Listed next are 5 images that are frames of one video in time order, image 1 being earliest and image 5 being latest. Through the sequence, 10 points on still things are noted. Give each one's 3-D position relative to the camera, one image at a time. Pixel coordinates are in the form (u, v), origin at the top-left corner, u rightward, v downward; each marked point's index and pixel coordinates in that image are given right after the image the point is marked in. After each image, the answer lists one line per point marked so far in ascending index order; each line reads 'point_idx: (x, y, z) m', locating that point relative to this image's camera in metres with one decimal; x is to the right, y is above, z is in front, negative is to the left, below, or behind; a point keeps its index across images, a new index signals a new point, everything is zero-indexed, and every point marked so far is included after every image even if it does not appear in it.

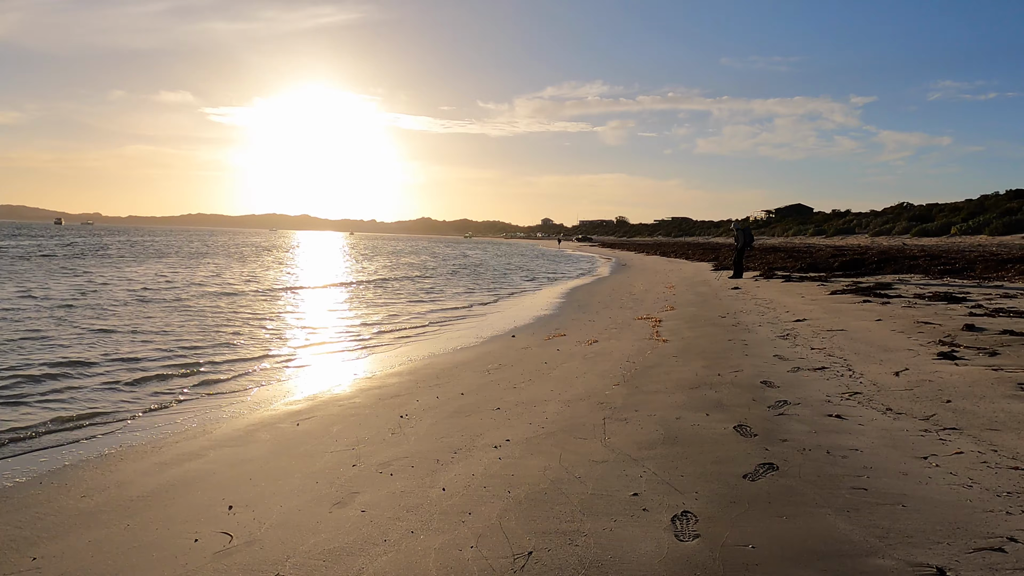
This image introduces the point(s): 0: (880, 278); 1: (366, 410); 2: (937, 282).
0: (+11.4, +0.3, +17.7) m
1: (-1.5, -1.3, +6.1) m
2: (+11.6, +0.1, +15.7) m
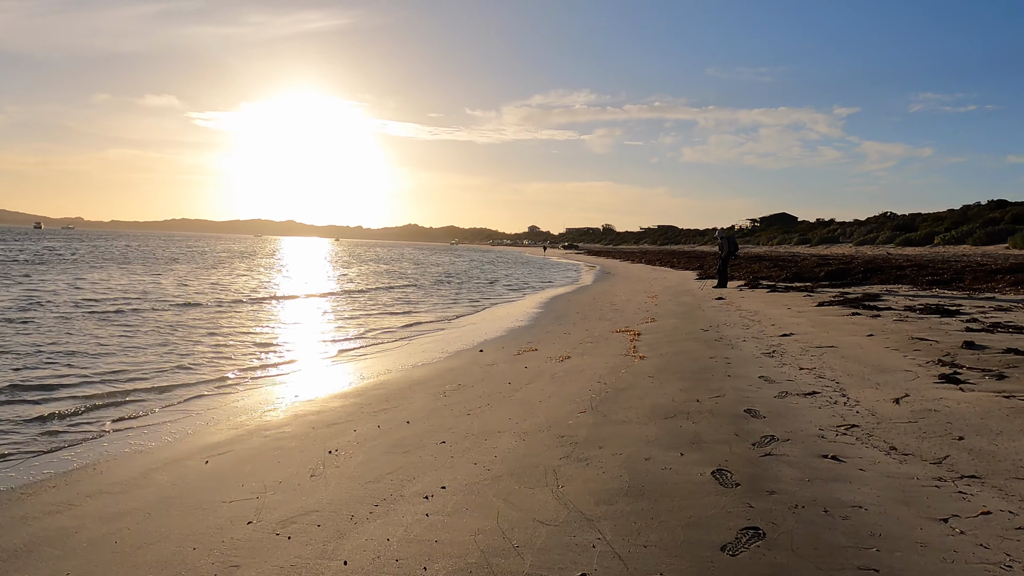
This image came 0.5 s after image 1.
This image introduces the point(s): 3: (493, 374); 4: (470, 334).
0: (+10.6, -0.1, +17.2) m
1: (-2.0, -1.4, +5.2) m
2: (+10.9, -0.2, +15.2) m
3: (-0.2, -1.2, +8.2) m
4: (-1.0, -1.1, +13.9) m
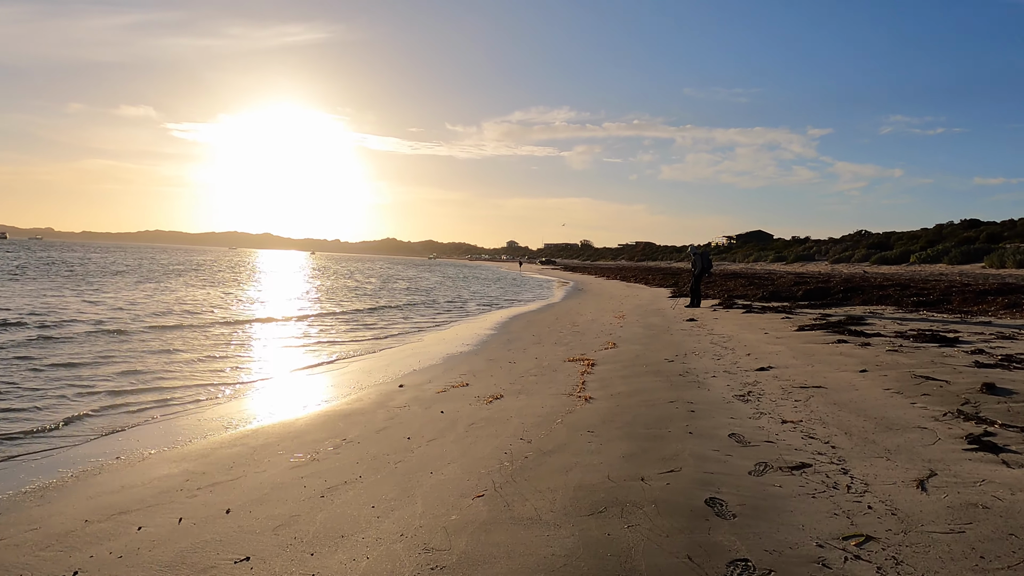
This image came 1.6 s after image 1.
0: (+9.3, -0.6, +15.9) m
1: (-2.9, -1.6, +3.5) m
2: (+9.7, -0.7, +13.8) m
3: (-1.3, -1.5, +6.4) m
4: (-2.2, -1.5, +12.1) m
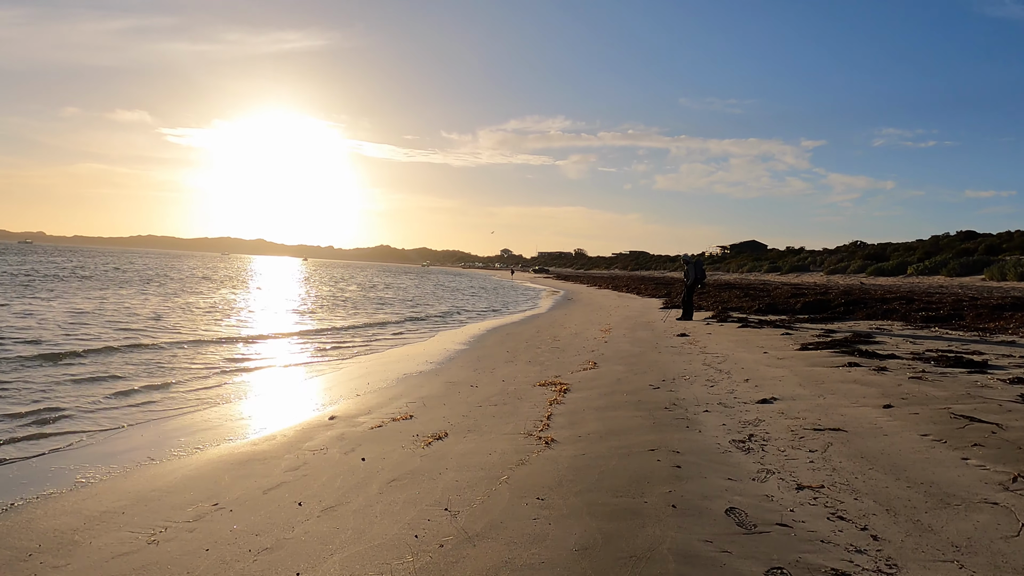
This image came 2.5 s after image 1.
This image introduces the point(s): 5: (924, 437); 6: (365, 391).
0: (+8.7, -1.0, +14.6) m
1: (-3.4, -1.7, +2.0) m
2: (+9.1, -1.0, +12.6) m
3: (-1.8, -1.6, +5.0) m
4: (-2.8, -1.7, +10.7) m
5: (+3.6, -1.3, +5.0) m
6: (-2.4, -1.7, +9.2) m
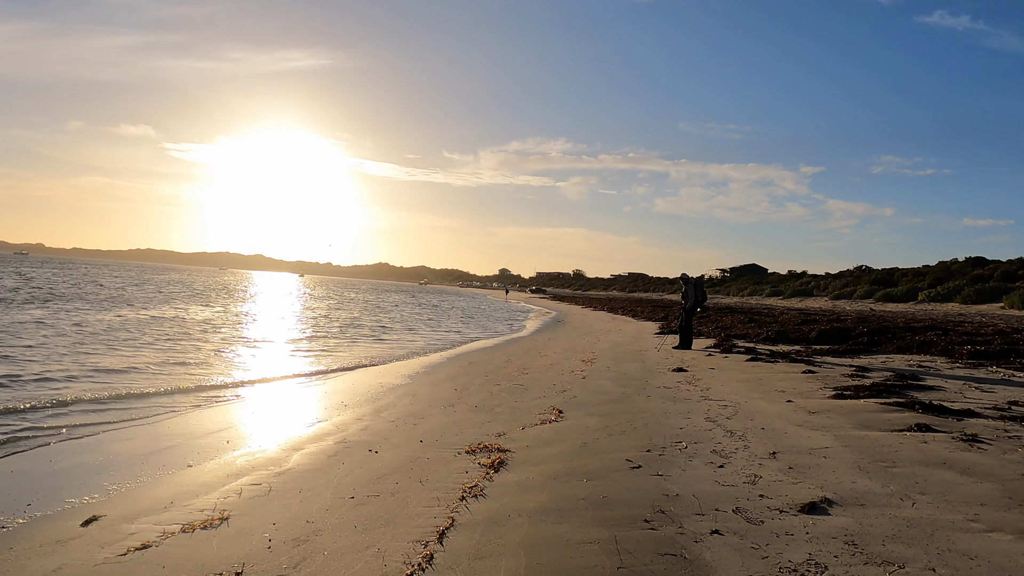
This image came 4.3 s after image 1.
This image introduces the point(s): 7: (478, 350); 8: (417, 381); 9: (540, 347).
0: (+7.8, -1.6, +11.9) m
1: (-4.3, -1.6, -0.7) m
2: (+8.2, -1.5, +9.8) m
3: (-2.7, -1.7, +2.3) m
4: (-3.7, -1.9, +8.0) m
5: (+2.7, -1.4, +2.3) m
6: (-3.3, -1.8, +6.5) m
7: (-1.1, -1.9, +17.4) m
8: (-1.8, -1.8, +11.0) m
9: (+0.9, -1.9, +18.3) m
